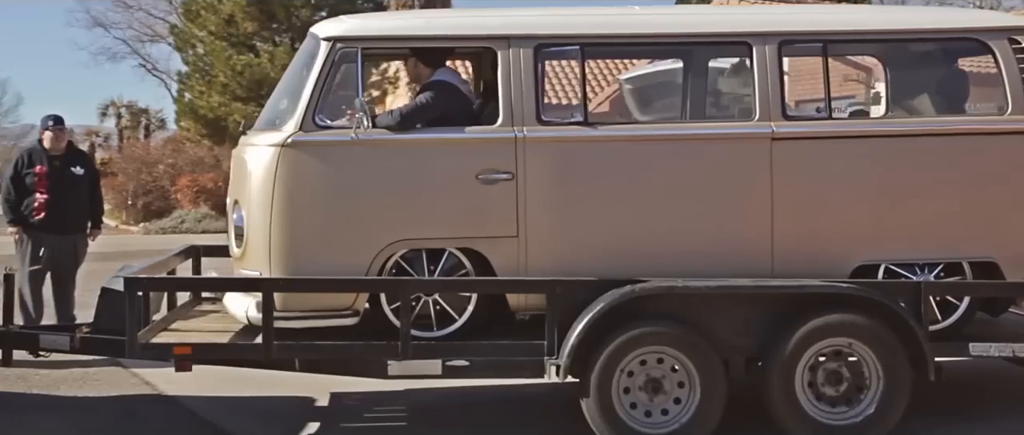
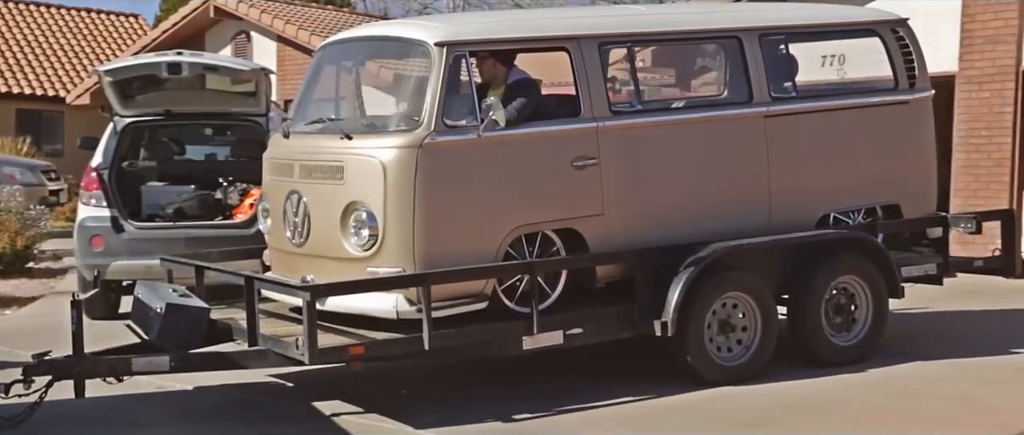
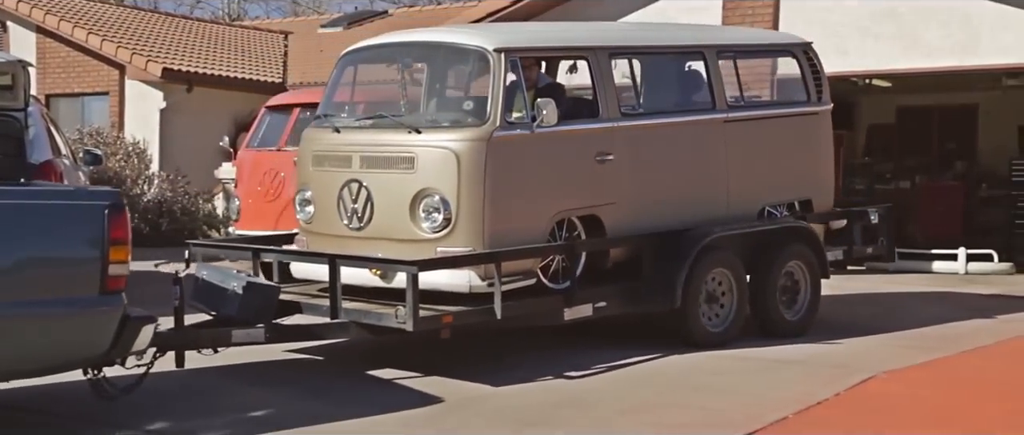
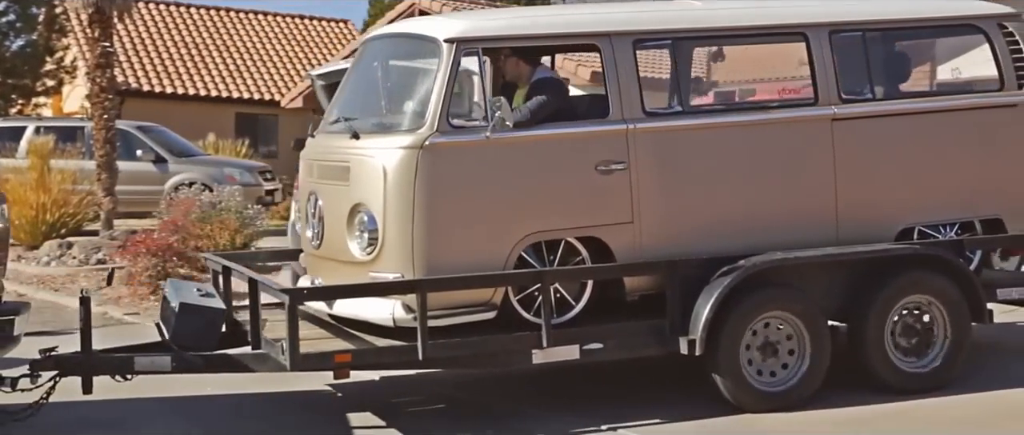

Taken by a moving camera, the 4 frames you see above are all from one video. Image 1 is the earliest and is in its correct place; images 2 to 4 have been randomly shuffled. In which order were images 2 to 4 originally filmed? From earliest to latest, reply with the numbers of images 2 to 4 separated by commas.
4, 2, 3
